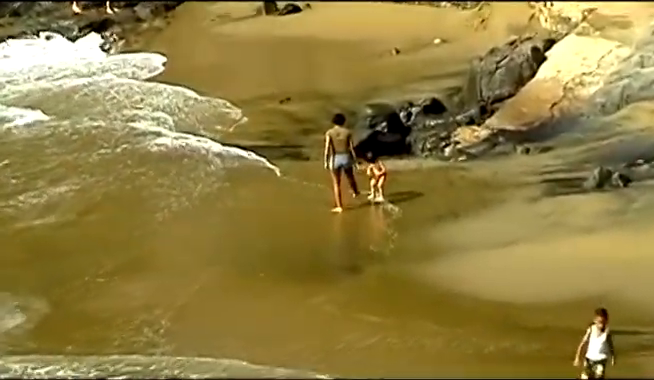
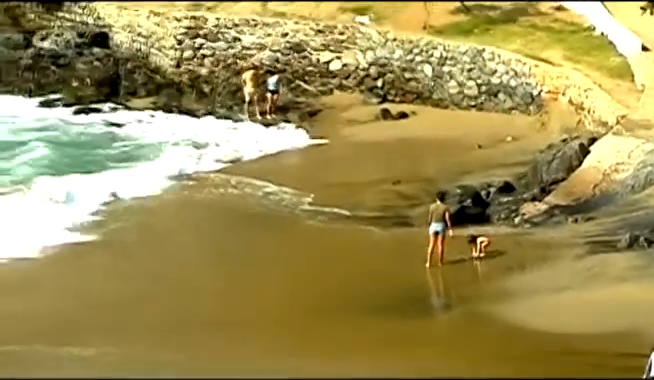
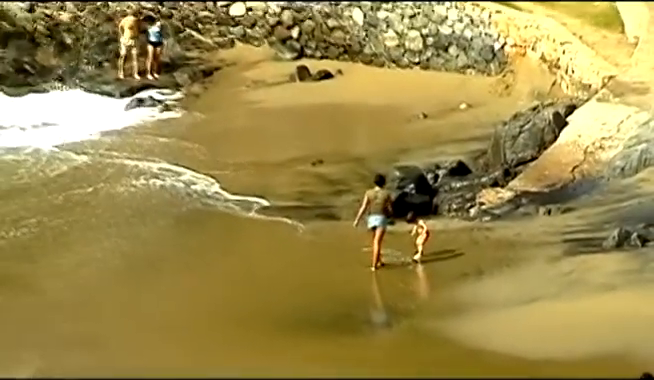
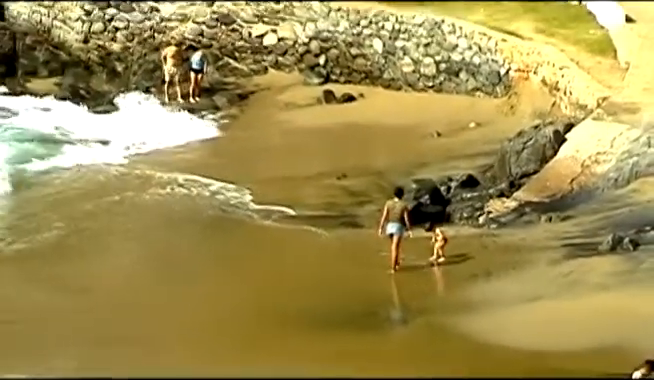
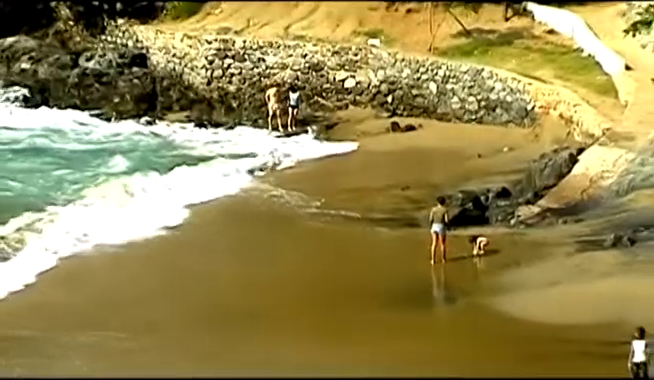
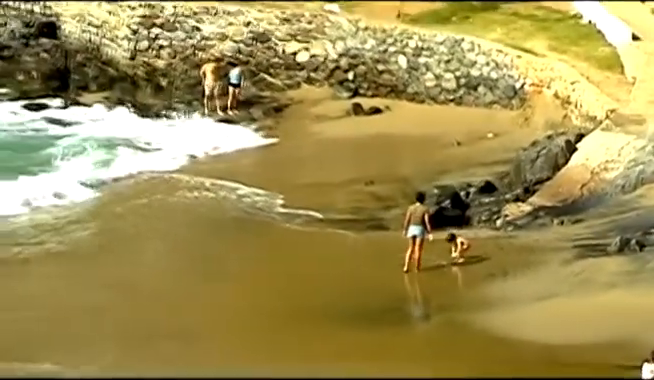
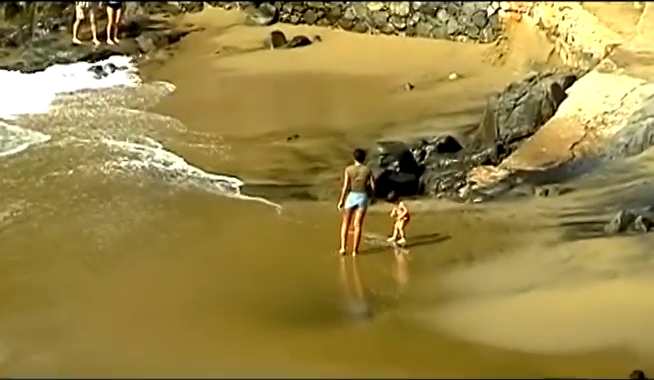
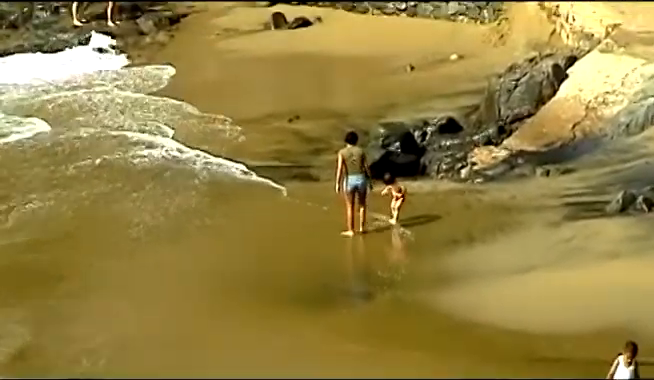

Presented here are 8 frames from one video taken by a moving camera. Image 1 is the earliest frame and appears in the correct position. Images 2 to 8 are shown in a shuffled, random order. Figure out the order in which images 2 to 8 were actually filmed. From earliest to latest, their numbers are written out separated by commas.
8, 7, 3, 4, 6, 2, 5
